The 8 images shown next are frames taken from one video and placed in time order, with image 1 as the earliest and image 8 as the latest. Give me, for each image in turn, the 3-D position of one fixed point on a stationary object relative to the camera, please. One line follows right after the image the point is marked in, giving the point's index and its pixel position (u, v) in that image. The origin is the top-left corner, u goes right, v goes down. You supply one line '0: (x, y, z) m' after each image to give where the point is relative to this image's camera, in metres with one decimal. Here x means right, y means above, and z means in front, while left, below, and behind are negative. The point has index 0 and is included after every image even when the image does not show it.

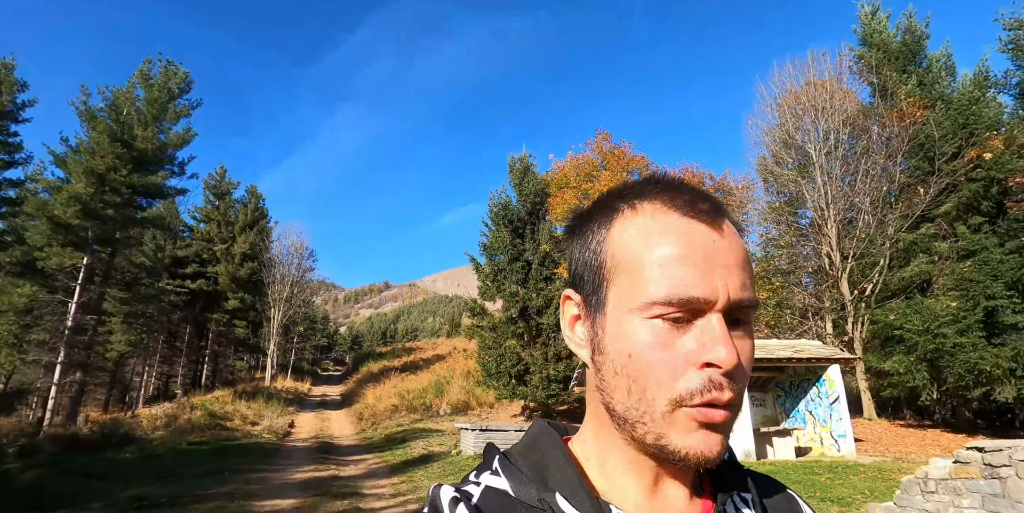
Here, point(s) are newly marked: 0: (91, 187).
0: (-14.0, +2.5, +18.0) m
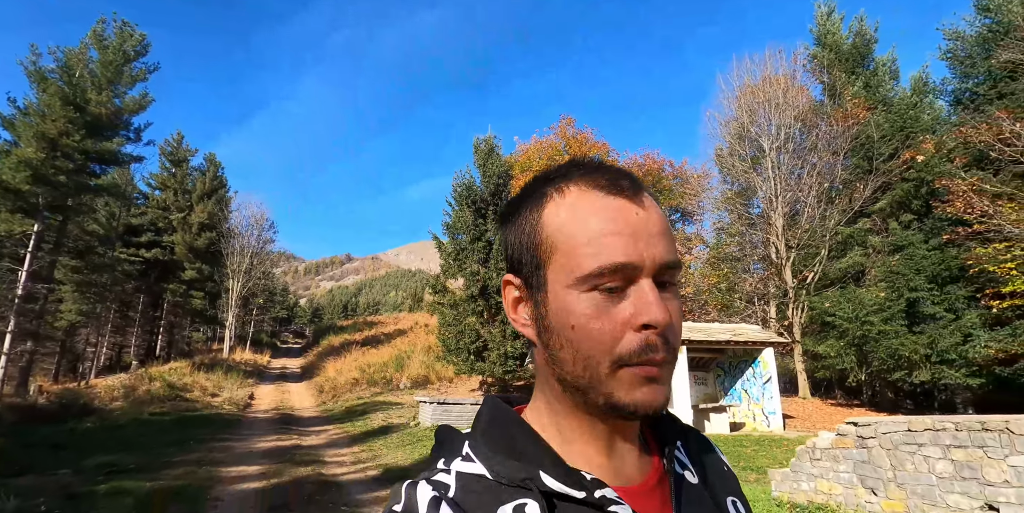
0: (-15.2, +3.5, +17.5) m
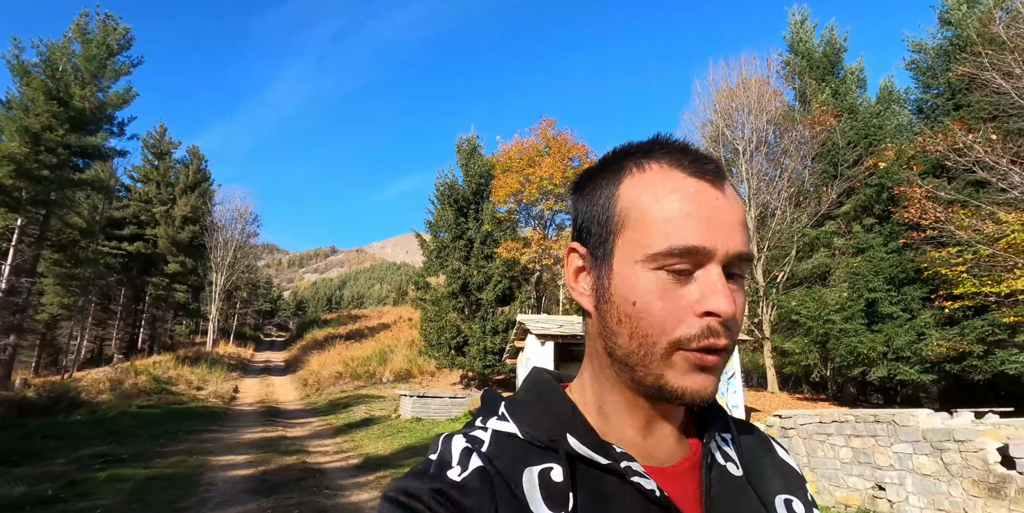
0: (-15.8, +3.7, +17.6) m
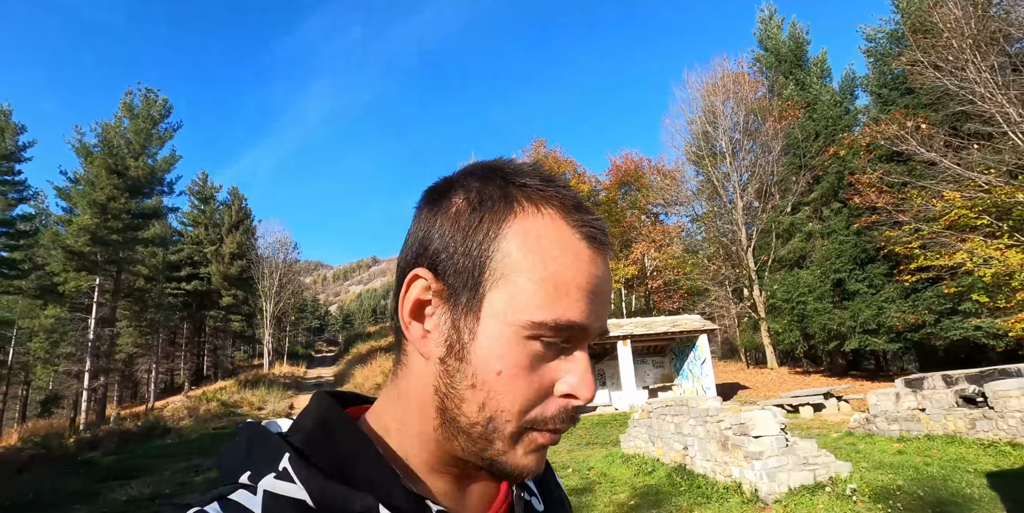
0: (-16.1, +1.5, +21.0) m
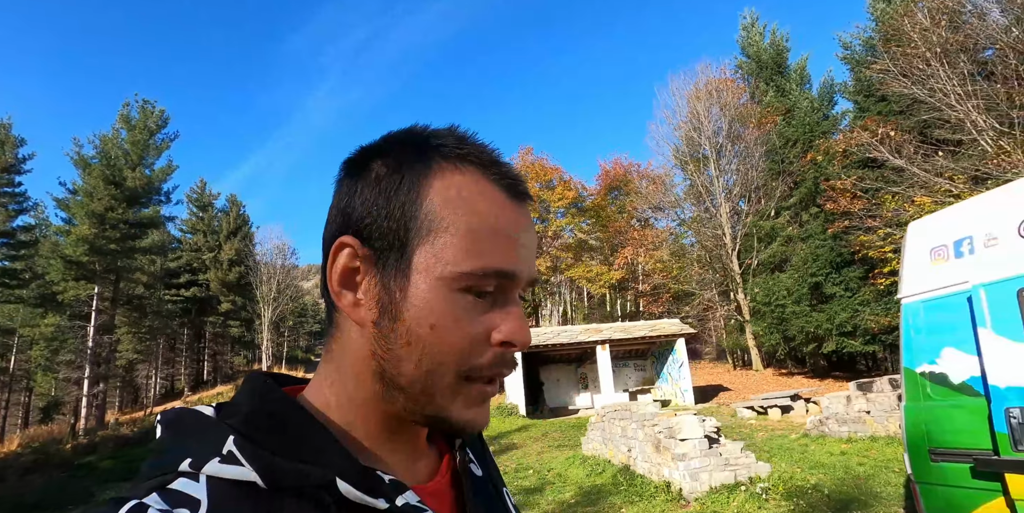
0: (-16.6, +1.1, +21.6) m
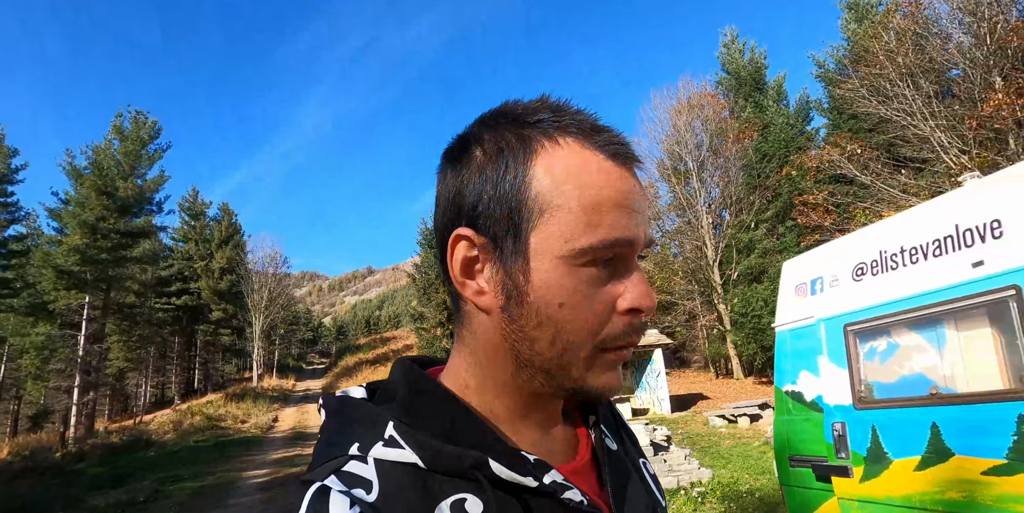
0: (-17.2, +0.7, +21.9) m
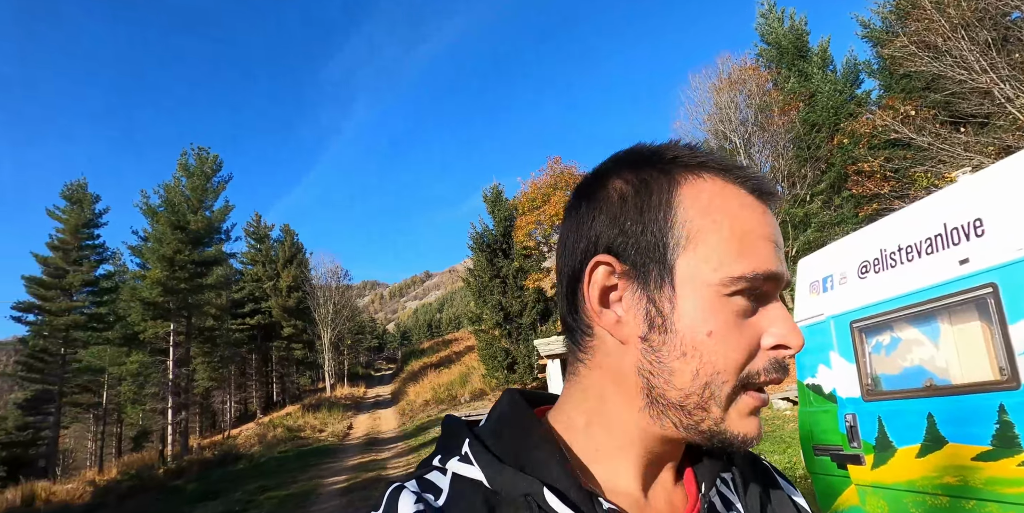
0: (-15.2, -0.7, +23.8) m
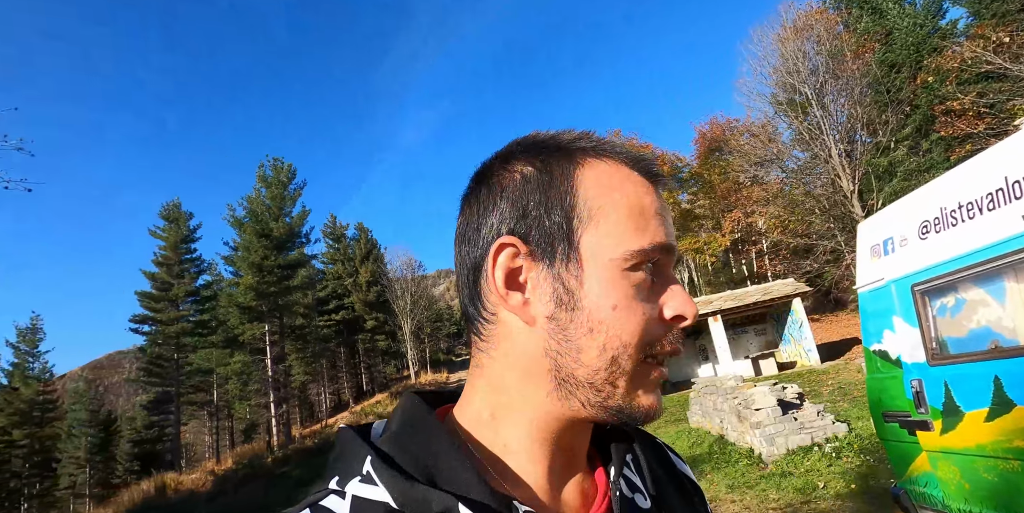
0: (-12.1, -1.0, +25.7) m
